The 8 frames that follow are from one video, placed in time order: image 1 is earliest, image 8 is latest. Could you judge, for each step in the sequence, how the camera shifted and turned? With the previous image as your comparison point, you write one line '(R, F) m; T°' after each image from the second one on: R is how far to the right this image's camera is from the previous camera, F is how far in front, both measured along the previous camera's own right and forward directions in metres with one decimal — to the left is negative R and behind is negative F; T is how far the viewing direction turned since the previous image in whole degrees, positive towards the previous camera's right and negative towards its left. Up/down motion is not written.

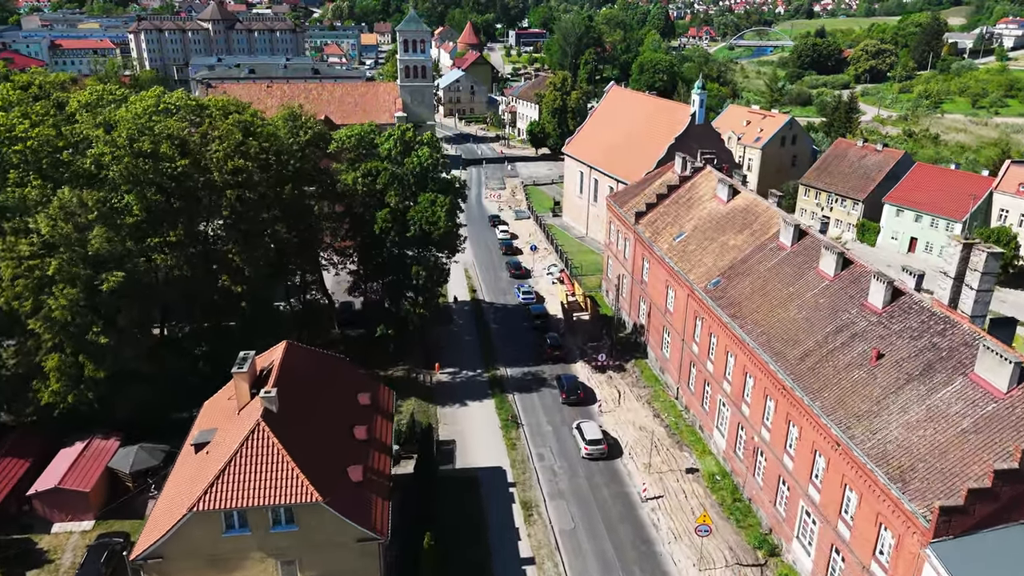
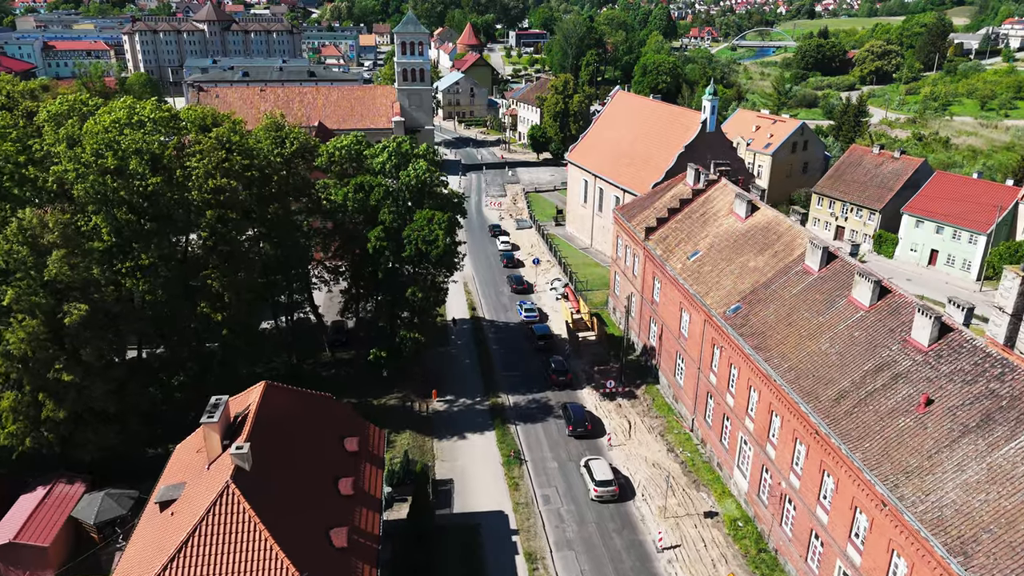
(-0.1, +2.7) m; 0°
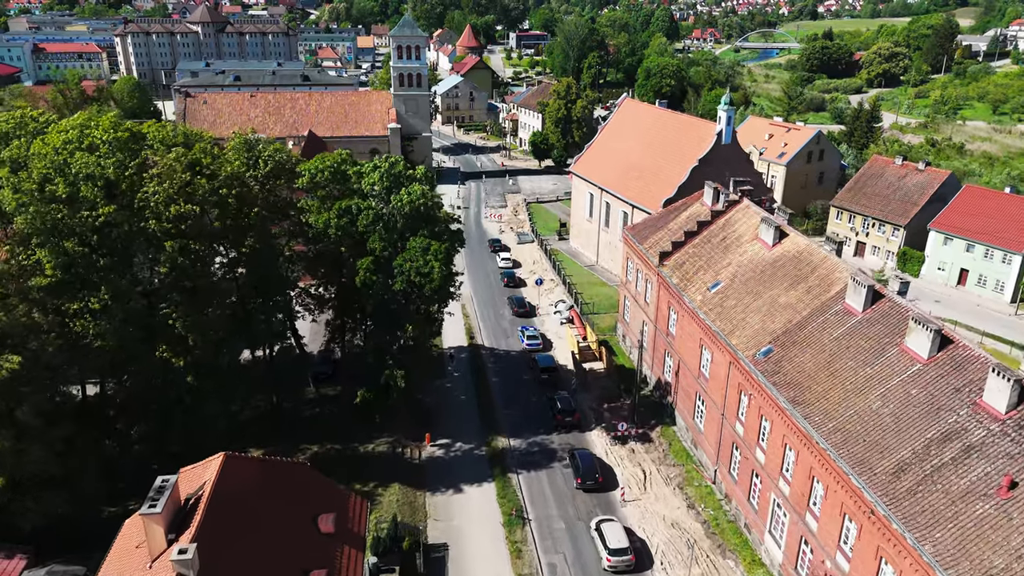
(-0.1, +3.5) m; 0°
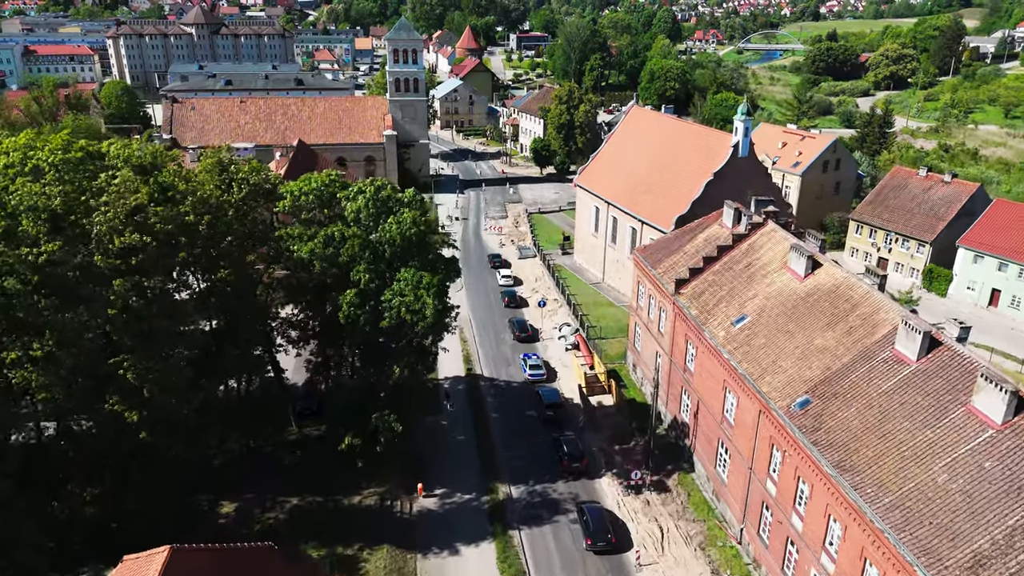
(-0.1, +3.3) m; 0°
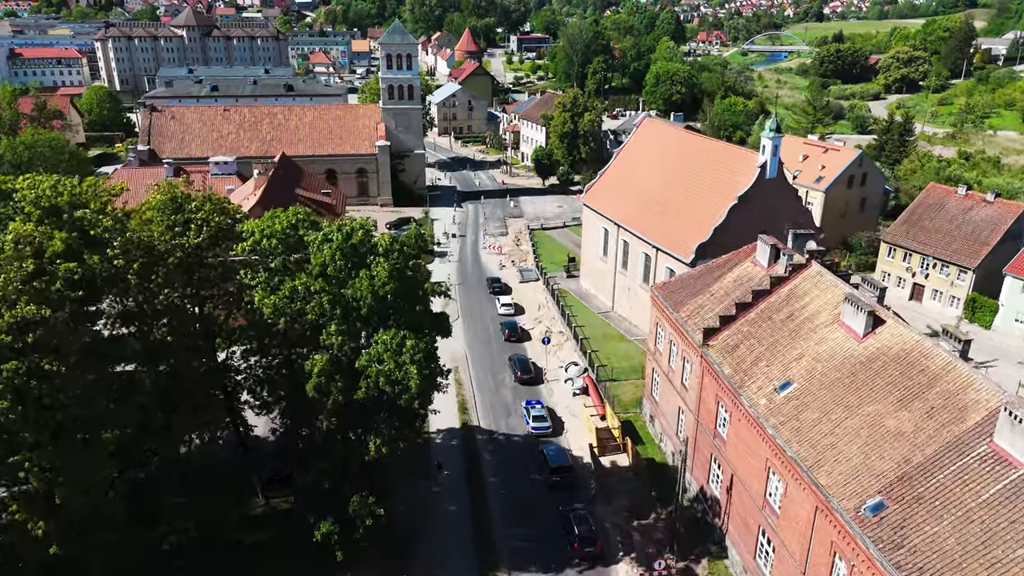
(0.0, +4.8) m; 0°
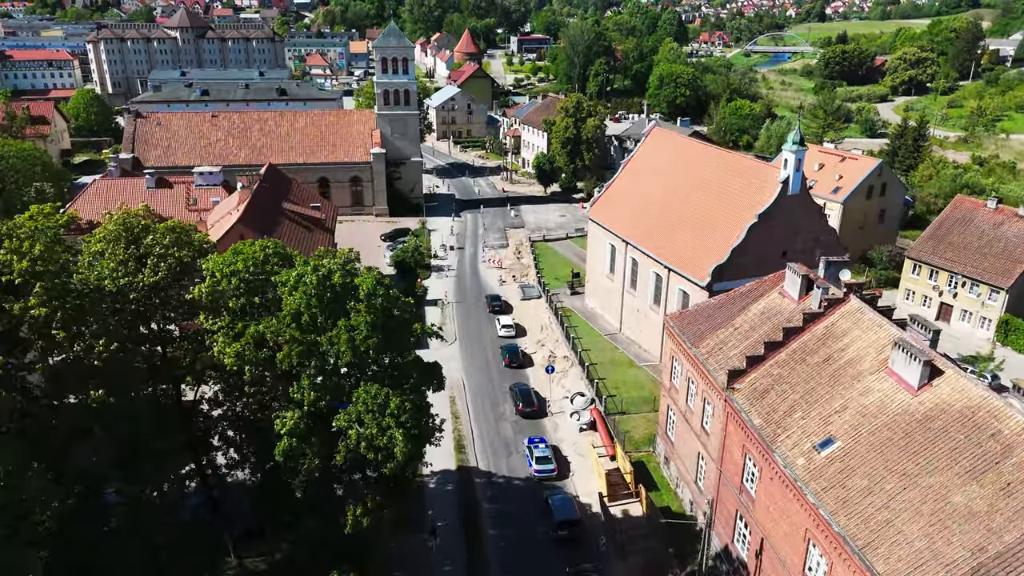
(0.0, +3.1) m; 0°
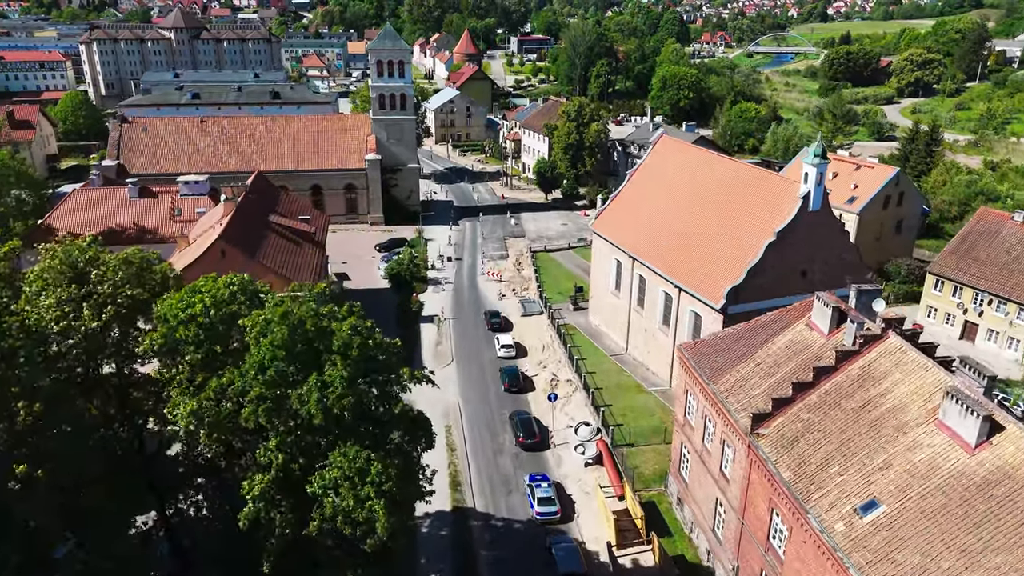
(0.0, +2.6) m; 0°
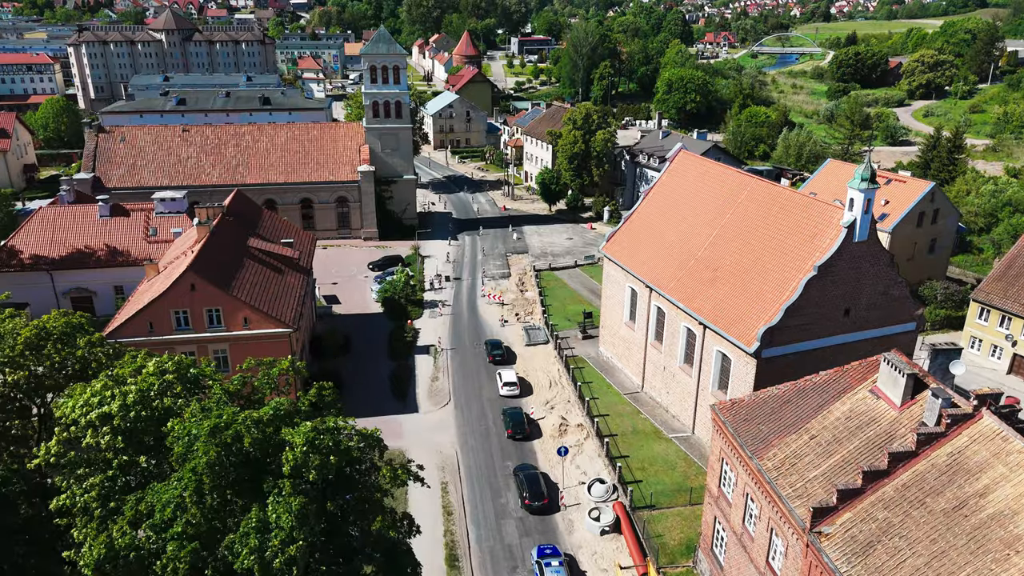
(-0.2, +4.2) m; 0°
